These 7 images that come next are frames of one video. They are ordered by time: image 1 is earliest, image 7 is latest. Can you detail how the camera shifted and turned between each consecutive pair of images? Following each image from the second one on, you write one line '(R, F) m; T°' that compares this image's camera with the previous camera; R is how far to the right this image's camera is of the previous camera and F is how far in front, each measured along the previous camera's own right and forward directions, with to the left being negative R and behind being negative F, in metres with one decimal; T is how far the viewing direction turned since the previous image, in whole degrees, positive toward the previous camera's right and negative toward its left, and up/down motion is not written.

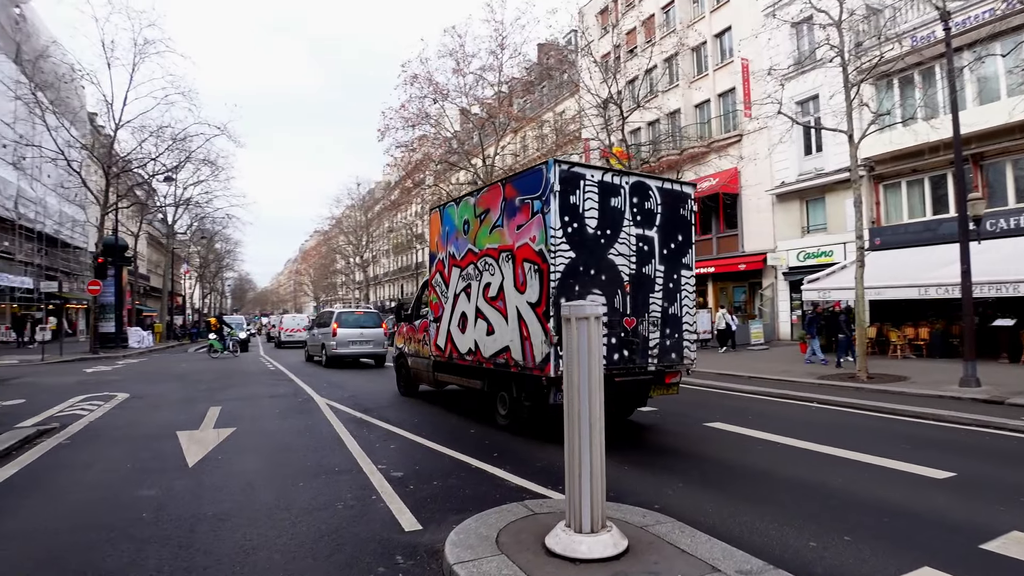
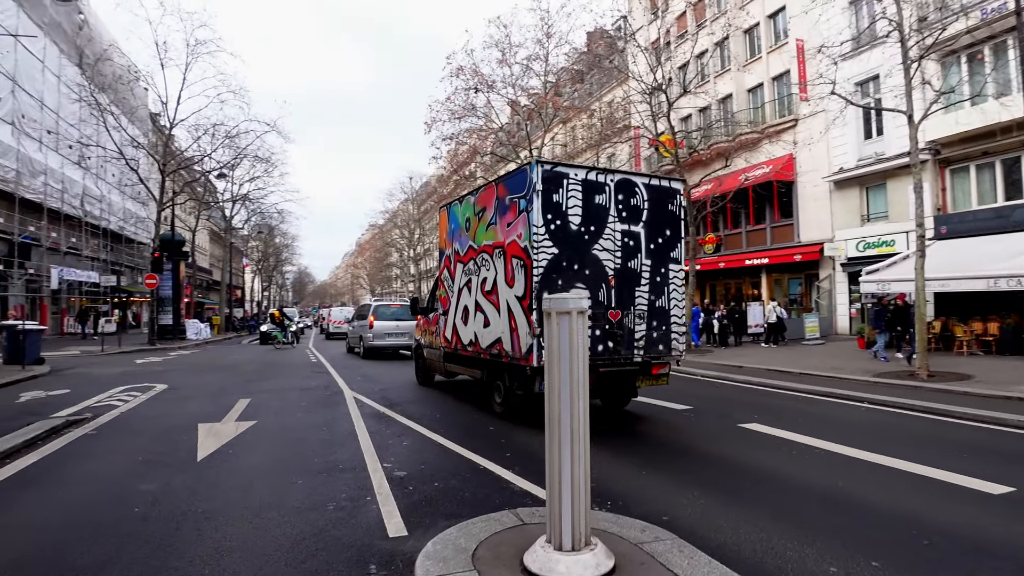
(+0.4, +0.3) m; -5°
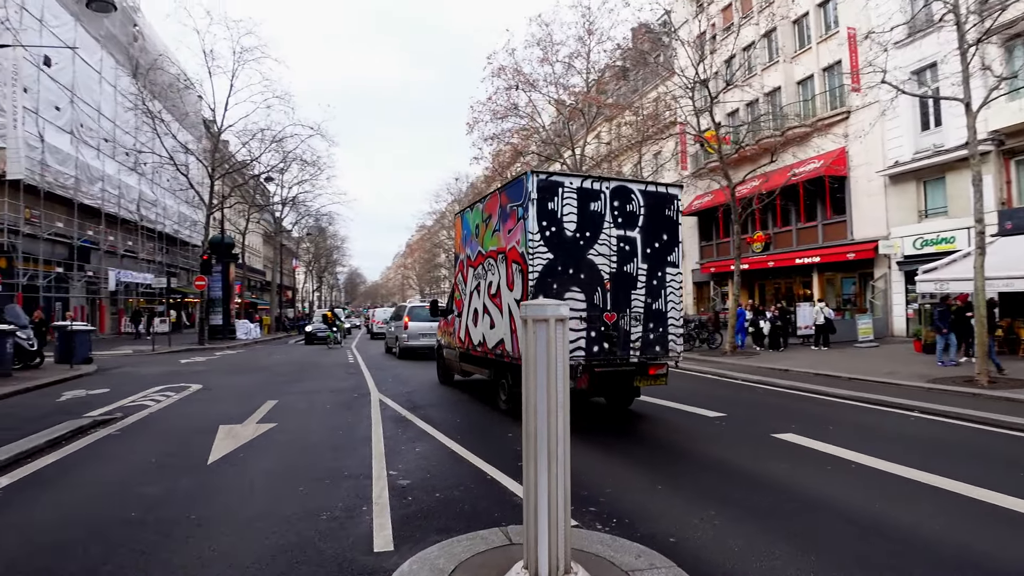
(+0.3, +0.3) m; -4°
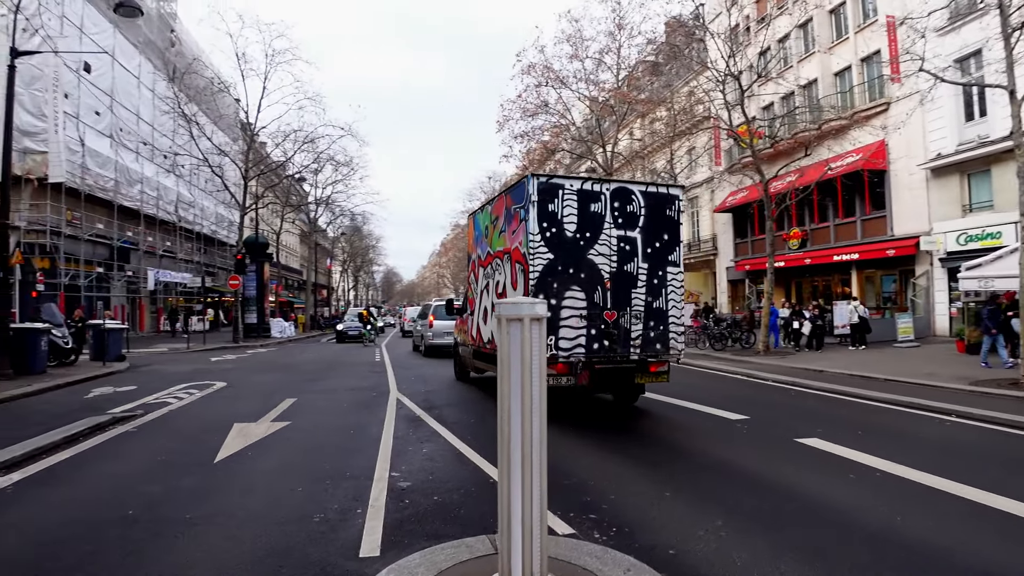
(+0.3, +0.2) m; -3°
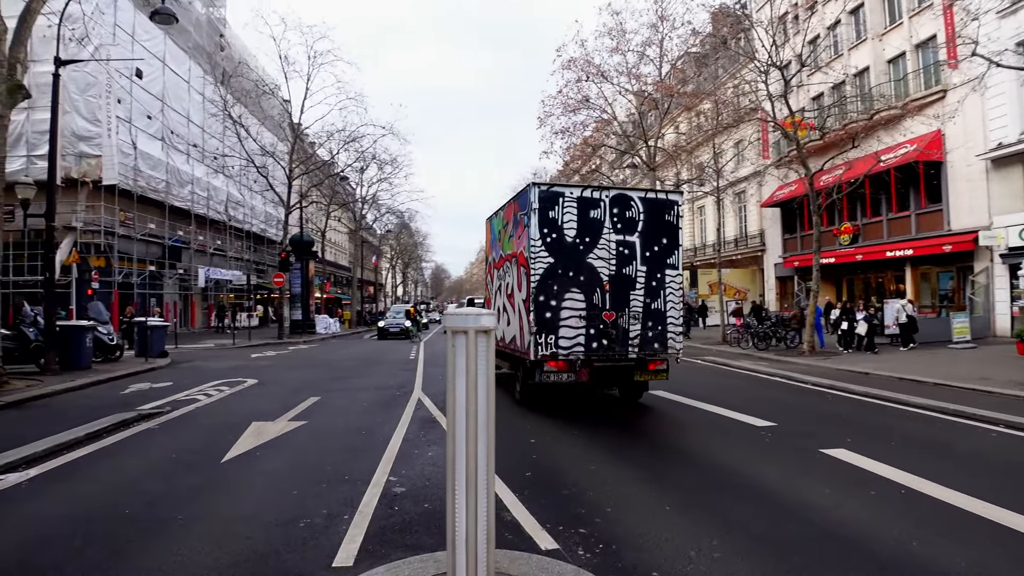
(+0.4, +0.2) m; -4°
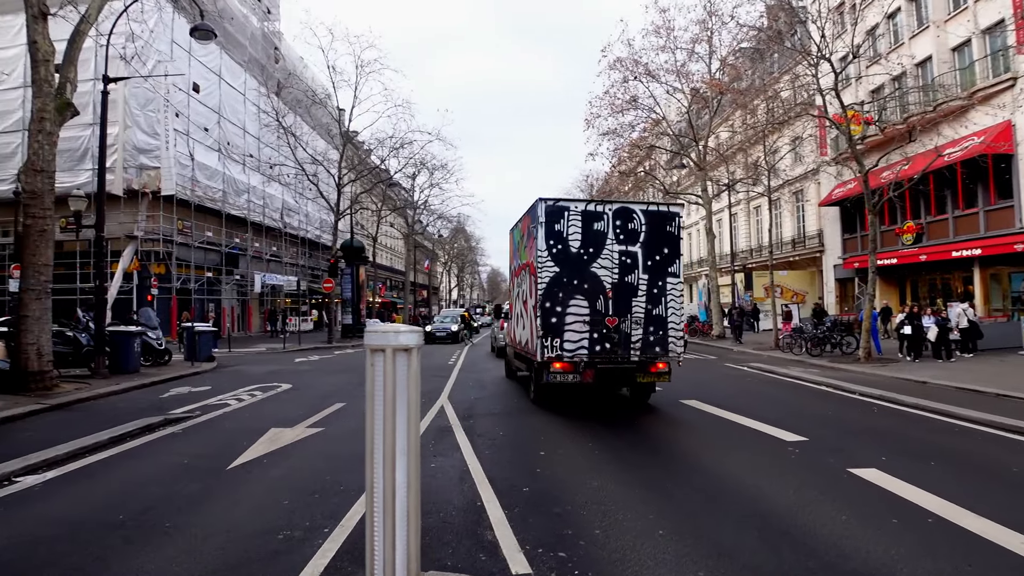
(+0.5, +0.2) m; -5°
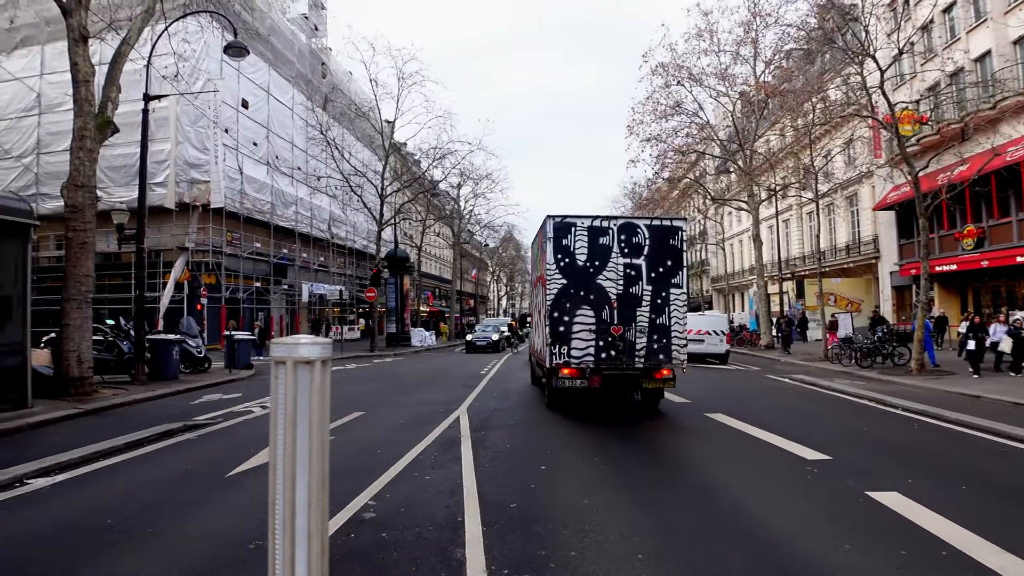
(+0.5, +0.1) m; -5°
